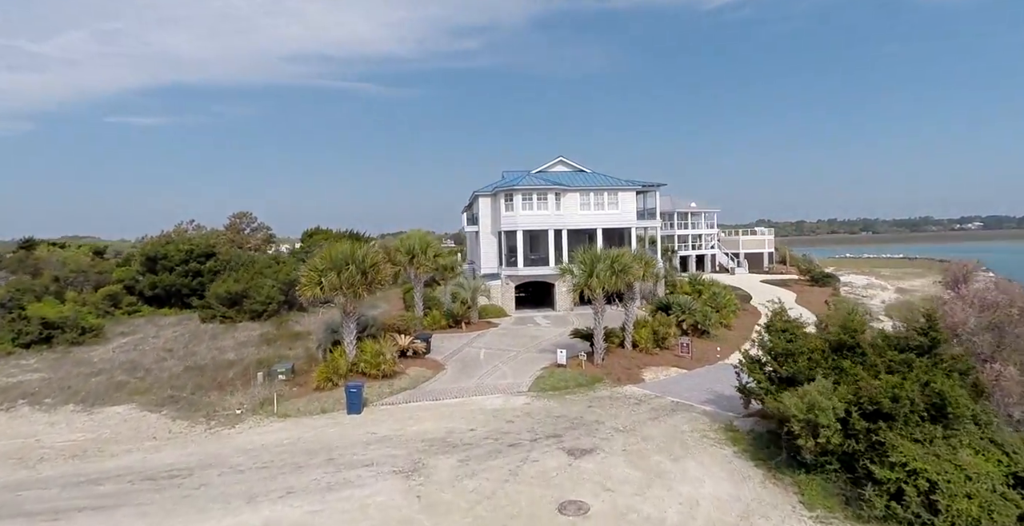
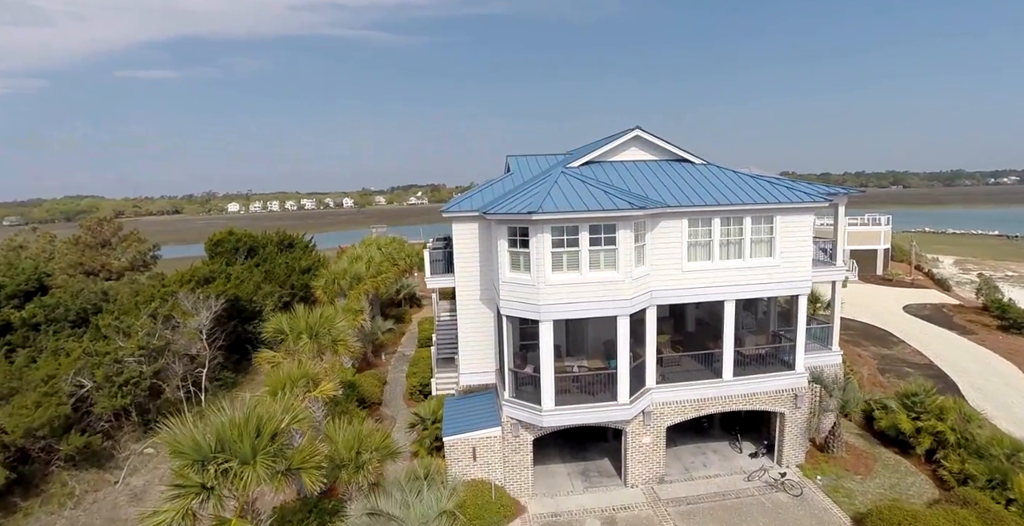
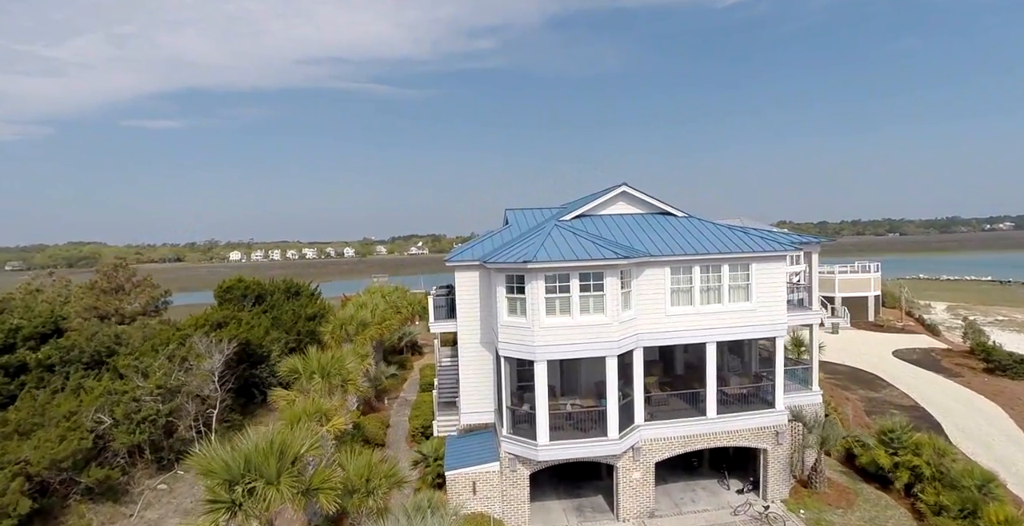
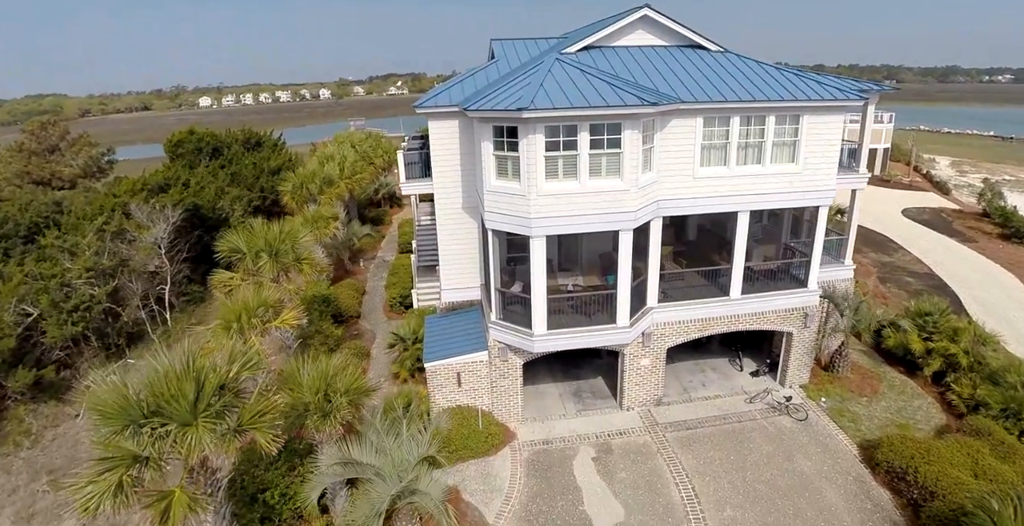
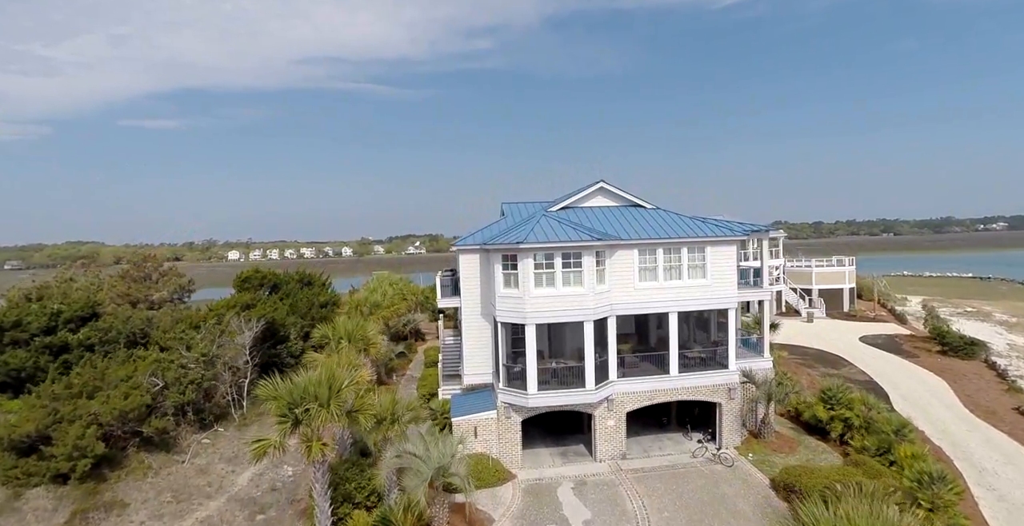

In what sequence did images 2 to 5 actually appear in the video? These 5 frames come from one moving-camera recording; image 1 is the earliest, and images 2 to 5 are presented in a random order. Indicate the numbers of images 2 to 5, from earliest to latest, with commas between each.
5, 3, 2, 4
